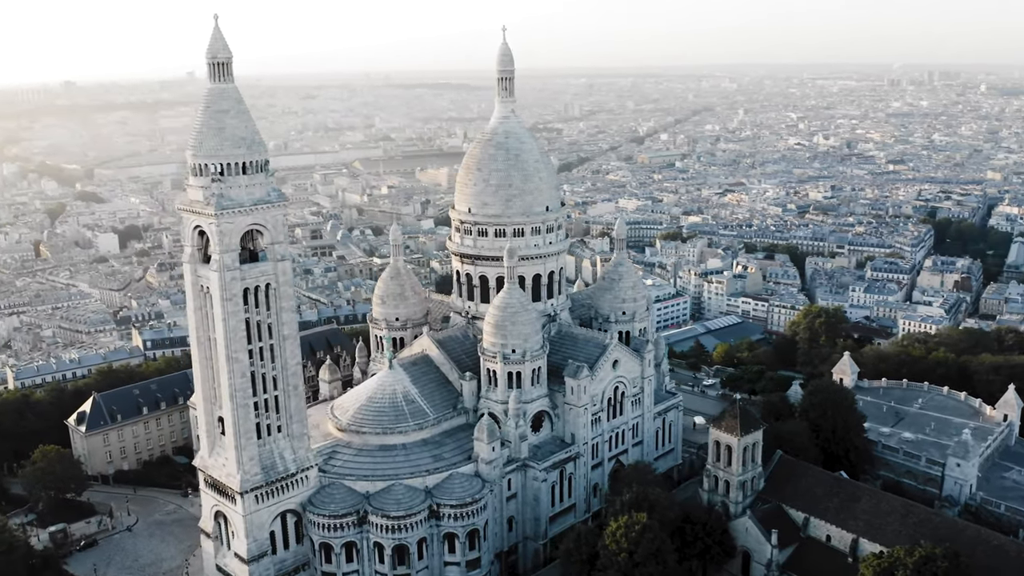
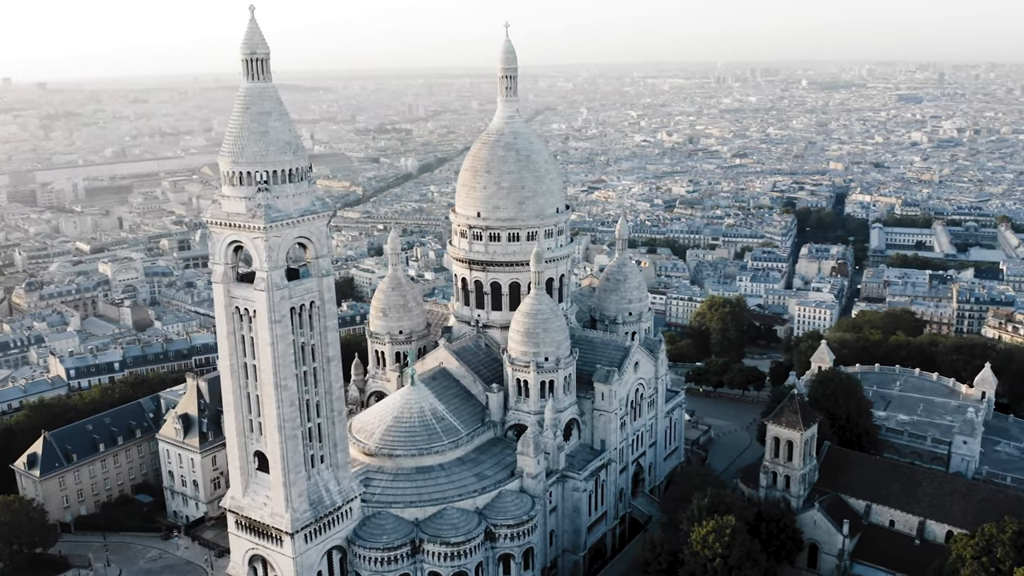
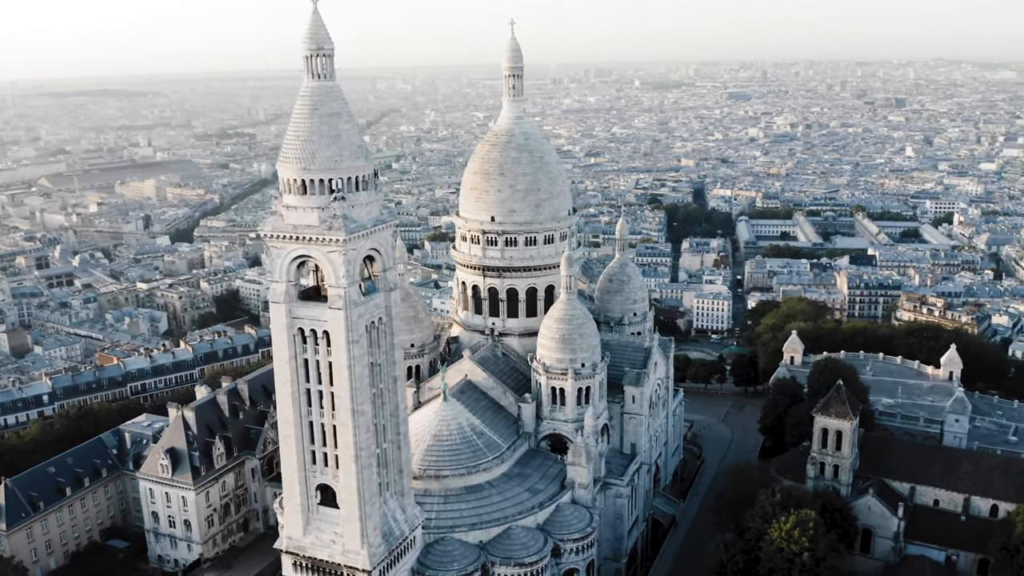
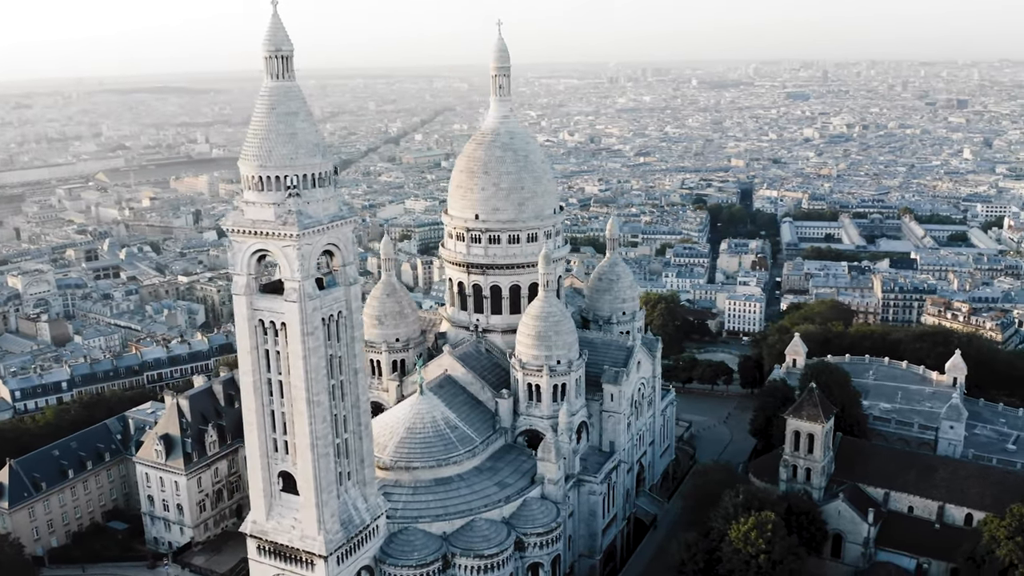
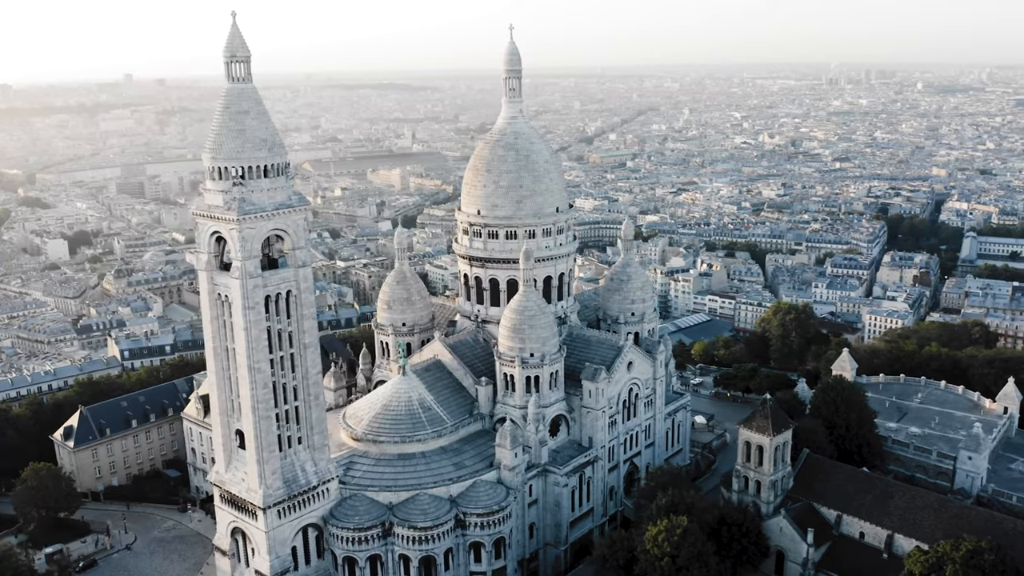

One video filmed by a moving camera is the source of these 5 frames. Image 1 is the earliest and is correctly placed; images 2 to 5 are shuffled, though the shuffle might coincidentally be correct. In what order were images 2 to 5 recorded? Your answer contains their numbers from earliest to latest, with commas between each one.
5, 2, 4, 3
